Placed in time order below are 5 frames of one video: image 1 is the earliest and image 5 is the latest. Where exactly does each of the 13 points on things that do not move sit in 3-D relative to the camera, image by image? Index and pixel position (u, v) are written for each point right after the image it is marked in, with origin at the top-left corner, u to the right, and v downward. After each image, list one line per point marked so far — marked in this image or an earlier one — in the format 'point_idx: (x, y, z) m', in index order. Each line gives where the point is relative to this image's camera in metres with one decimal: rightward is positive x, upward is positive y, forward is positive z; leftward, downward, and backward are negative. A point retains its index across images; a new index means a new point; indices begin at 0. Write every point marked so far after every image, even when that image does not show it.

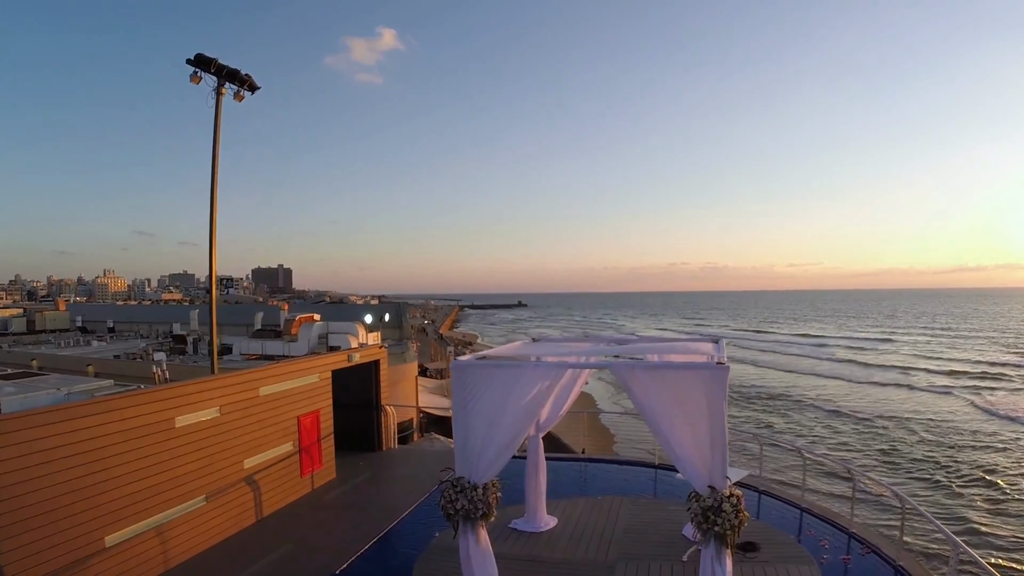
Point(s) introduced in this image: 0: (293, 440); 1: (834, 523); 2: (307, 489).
0: (-3.4, -2.4, +8.5) m
1: (+4.4, -3.2, +7.3) m
2: (-3.3, -3.2, +8.7) m
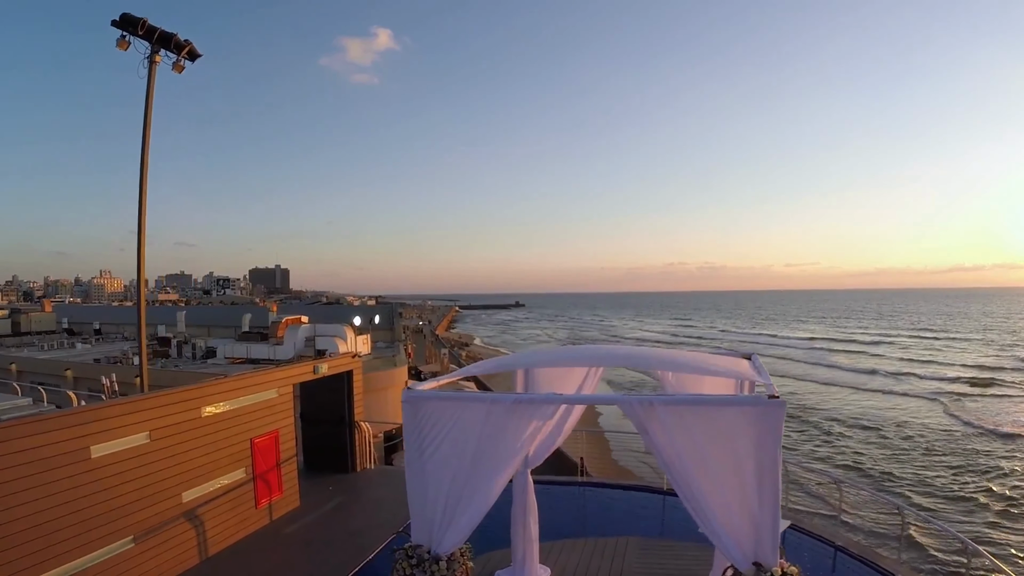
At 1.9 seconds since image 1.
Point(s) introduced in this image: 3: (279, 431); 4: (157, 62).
0: (-3.6, -2.4, +7.3) m
1: (+4.2, -3.2, +6.2) m
2: (-3.5, -3.3, +7.5) m
3: (-3.4, -2.1, +7.8) m
4: (-4.4, +2.8, +6.6) m
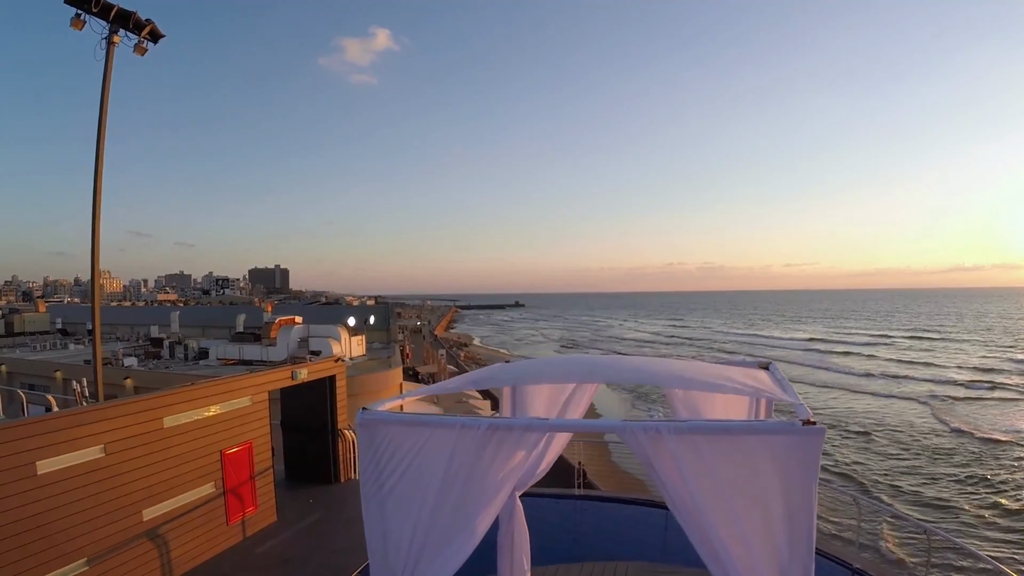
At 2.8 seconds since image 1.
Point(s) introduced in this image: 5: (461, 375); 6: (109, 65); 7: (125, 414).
0: (-3.7, -2.4, +6.8) m
1: (+4.1, -3.2, +5.7) m
2: (-3.6, -3.3, +7.0) m
3: (-3.5, -2.1, +7.3) m
4: (-4.5, +2.8, +6.1) m
5: (-0.6, -0.9, +5.4) m
6: (-4.6, +2.5, +6.2) m
7: (-4.2, -1.4, +5.9) m
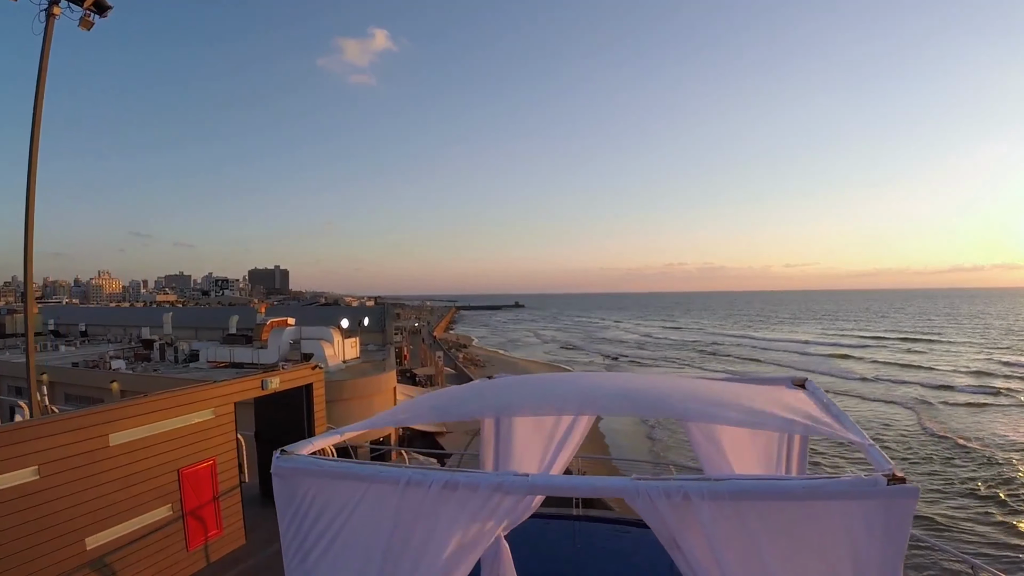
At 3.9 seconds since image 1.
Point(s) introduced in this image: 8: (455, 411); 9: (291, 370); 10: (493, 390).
0: (-3.8, -2.4, +6.1) m
1: (+4.0, -3.2, +5.0) m
2: (-3.7, -3.3, +6.4) m
3: (-3.6, -2.1, +6.6) m
4: (-4.6, +2.8, +5.5) m
5: (-0.7, -1.0, +4.8) m
6: (-4.7, +2.5, +5.5) m
7: (-4.3, -1.4, +5.2) m
8: (-0.4, -0.9, +4.1) m
9: (-3.1, -1.1, +7.5) m
10: (-0.1, -0.9, +4.6) m
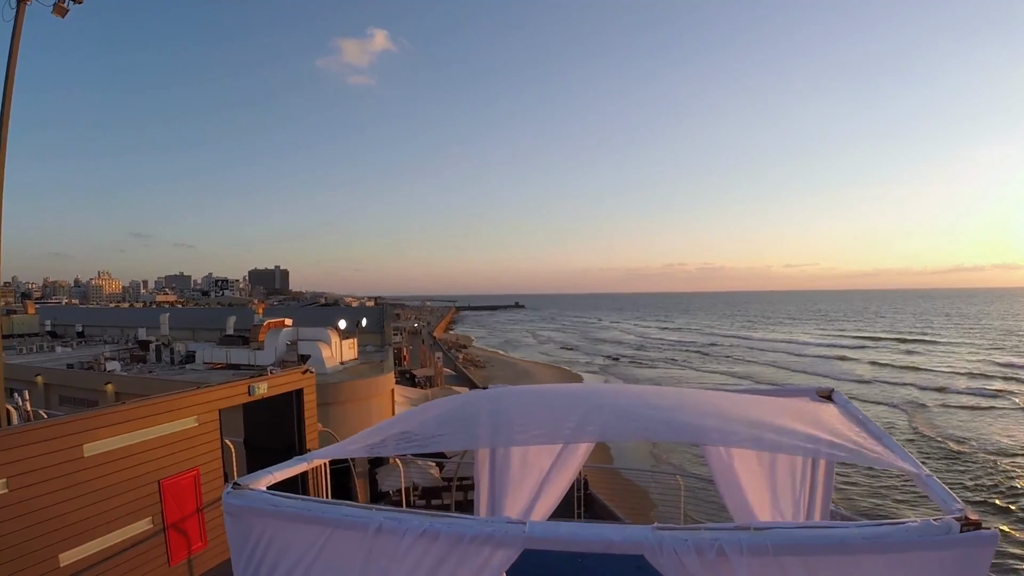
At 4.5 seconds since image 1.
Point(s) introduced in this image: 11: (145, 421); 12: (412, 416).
0: (-3.9, -2.4, +5.8) m
1: (+3.9, -3.2, +4.7) m
2: (-3.7, -3.3, +6.1) m
3: (-3.6, -2.1, +6.3) m
4: (-4.6, +2.7, +5.2) m
5: (-0.7, -1.0, +4.5) m
6: (-4.7, +2.5, +5.2) m
7: (-4.3, -1.4, +4.9) m
8: (-0.5, -0.9, +3.8) m
9: (-3.1, -1.1, +7.2) m
10: (-0.2, -0.9, +4.3) m
11: (-3.9, -1.4, +5.8) m
12: (-0.8, -1.0, +4.2) m
